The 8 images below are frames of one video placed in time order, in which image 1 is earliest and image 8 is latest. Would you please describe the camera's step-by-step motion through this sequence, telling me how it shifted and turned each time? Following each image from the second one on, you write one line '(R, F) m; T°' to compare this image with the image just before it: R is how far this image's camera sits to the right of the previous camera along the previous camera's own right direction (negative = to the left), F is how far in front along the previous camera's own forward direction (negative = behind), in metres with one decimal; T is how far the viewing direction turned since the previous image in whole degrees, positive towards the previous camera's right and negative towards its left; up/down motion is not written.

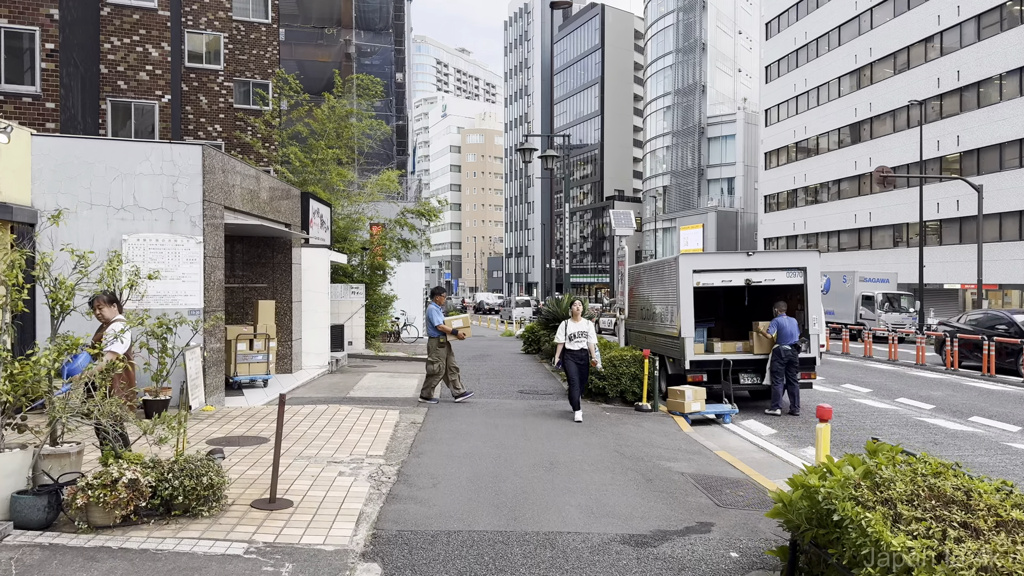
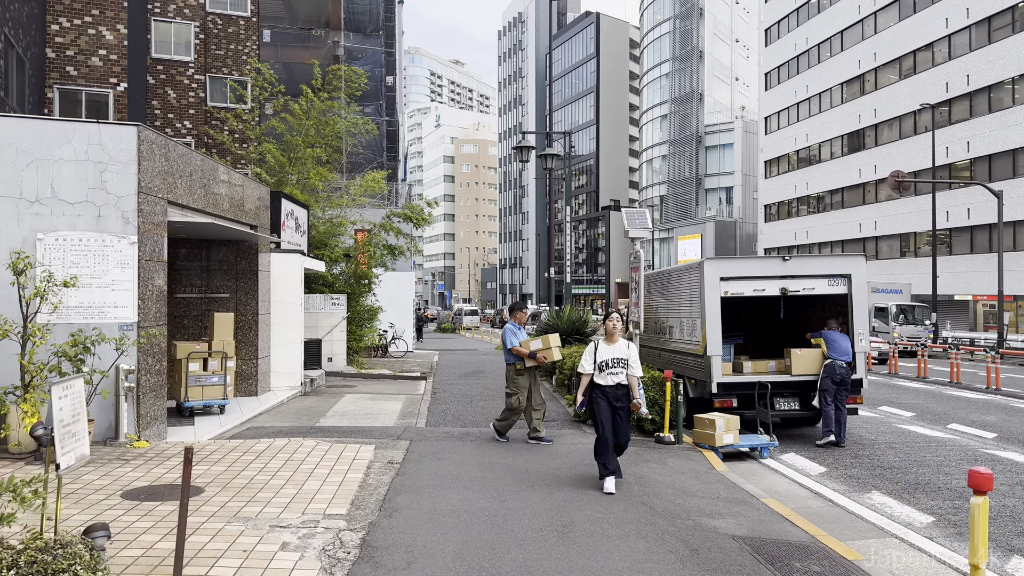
(-0.1, +1.7) m; 0°
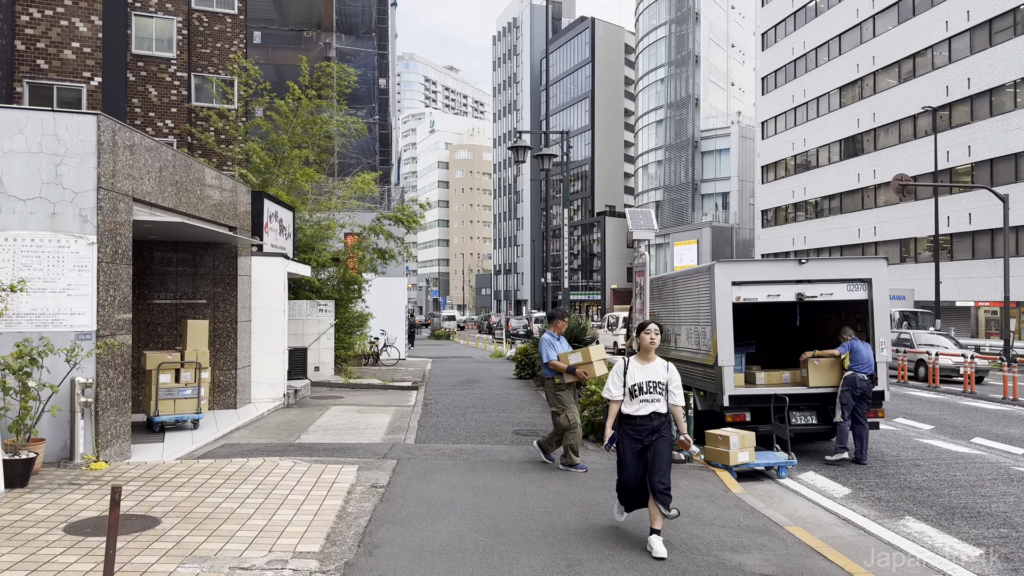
(0.0, +0.7) m; 0°
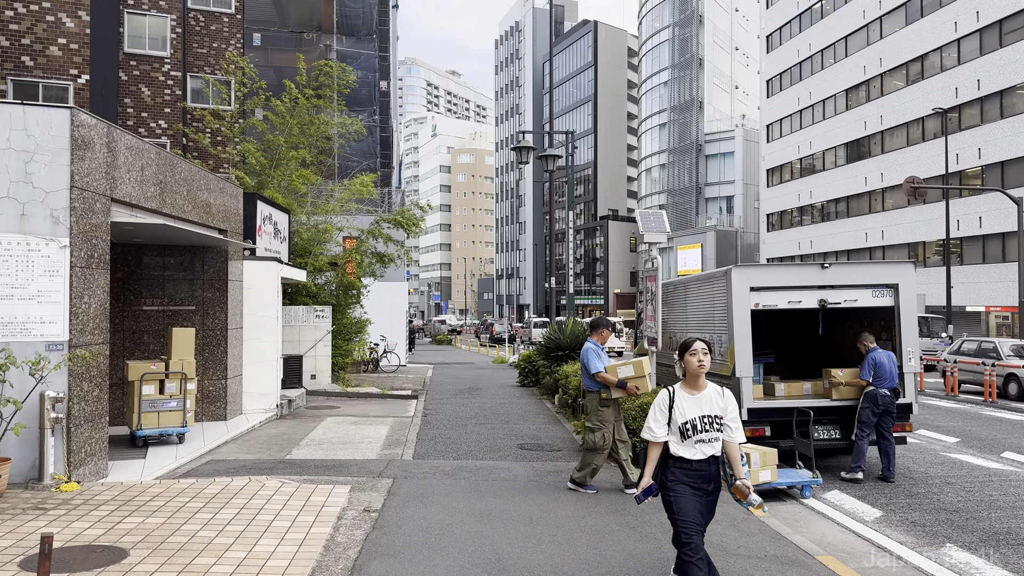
(0.0, +0.6) m; 0°
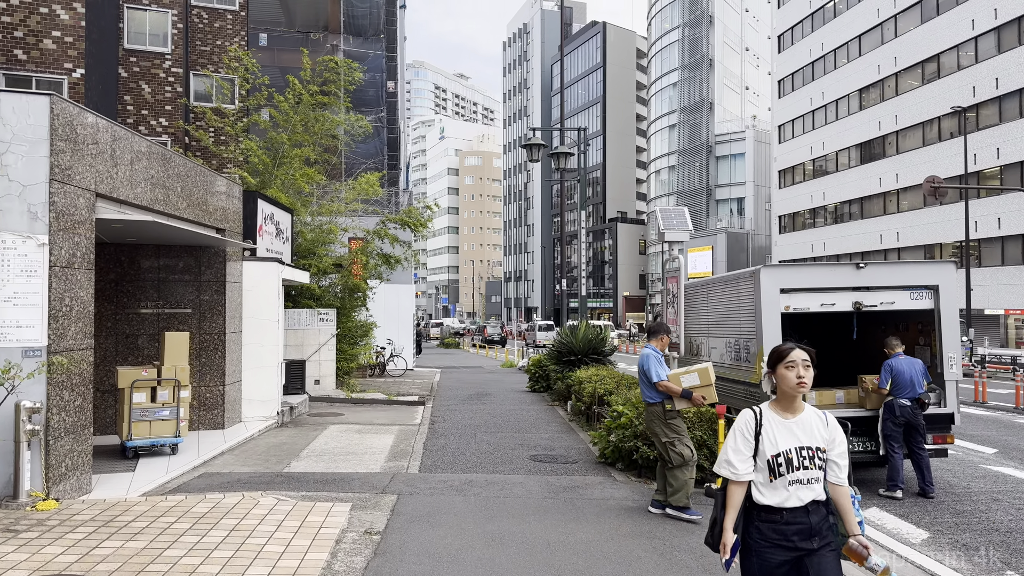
(-0.1, +0.6) m; -1°
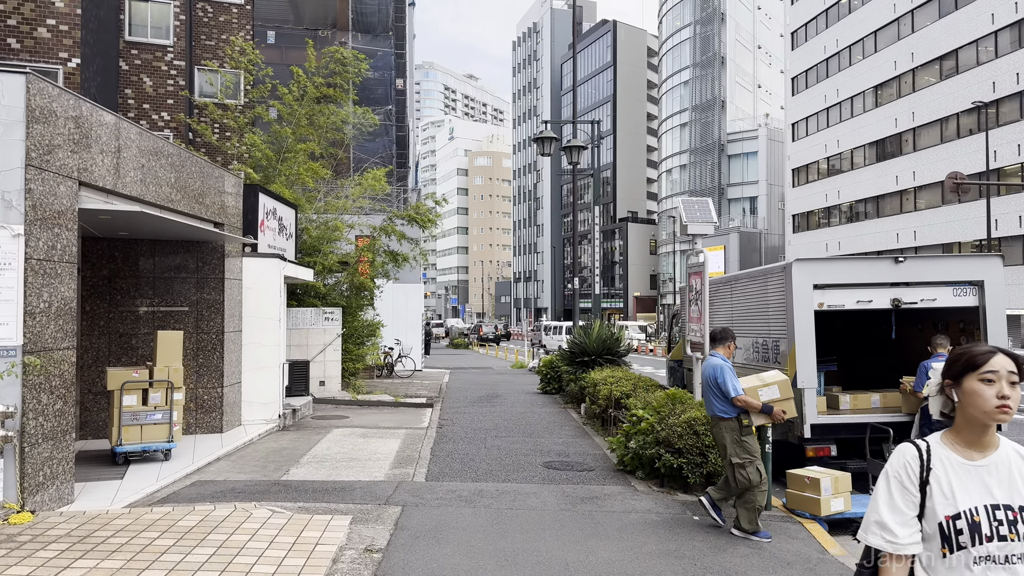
(0.0, +0.6) m; -1°
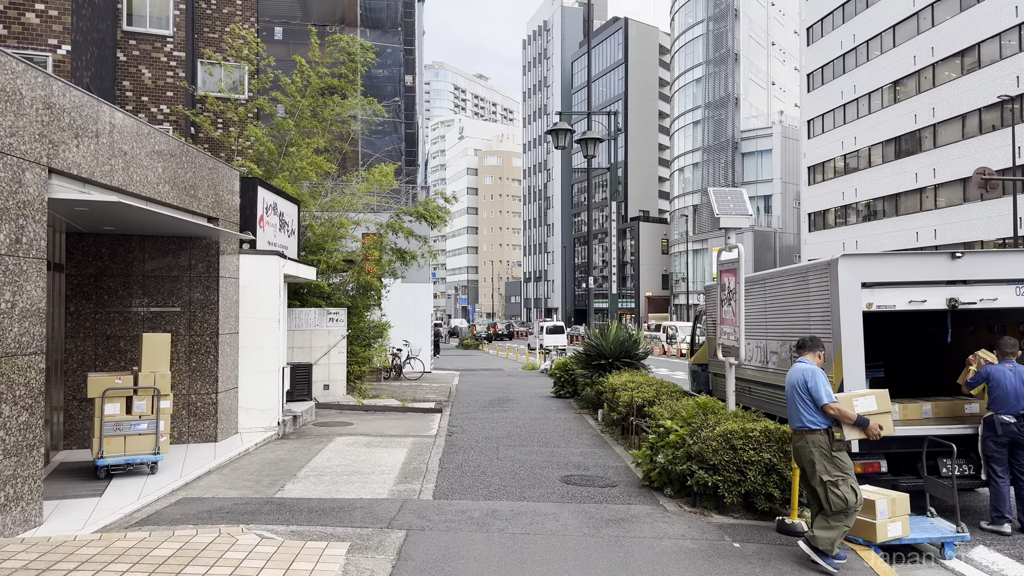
(-0.1, +0.7) m; -1°
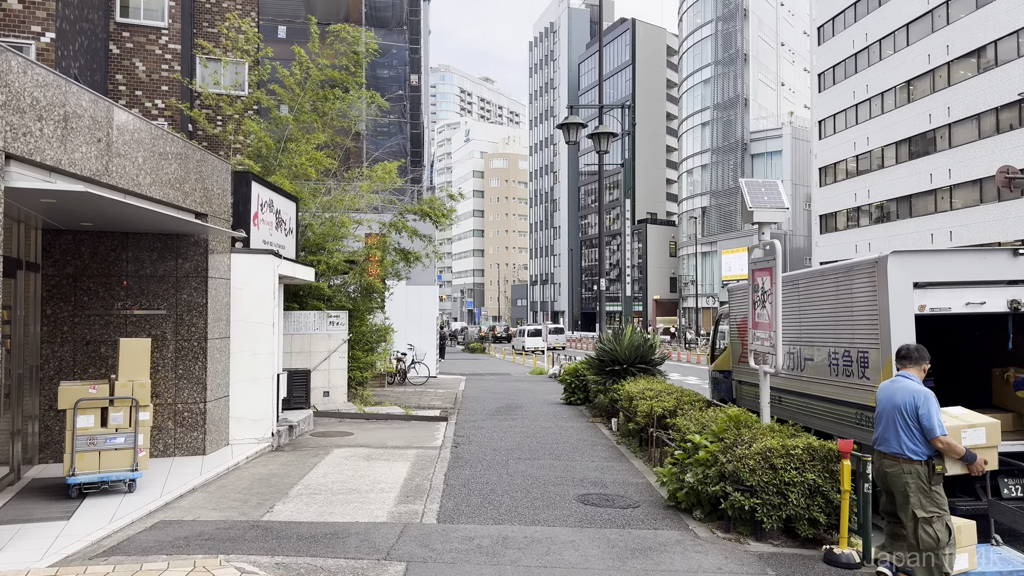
(-0.1, +0.7) m; 0°
